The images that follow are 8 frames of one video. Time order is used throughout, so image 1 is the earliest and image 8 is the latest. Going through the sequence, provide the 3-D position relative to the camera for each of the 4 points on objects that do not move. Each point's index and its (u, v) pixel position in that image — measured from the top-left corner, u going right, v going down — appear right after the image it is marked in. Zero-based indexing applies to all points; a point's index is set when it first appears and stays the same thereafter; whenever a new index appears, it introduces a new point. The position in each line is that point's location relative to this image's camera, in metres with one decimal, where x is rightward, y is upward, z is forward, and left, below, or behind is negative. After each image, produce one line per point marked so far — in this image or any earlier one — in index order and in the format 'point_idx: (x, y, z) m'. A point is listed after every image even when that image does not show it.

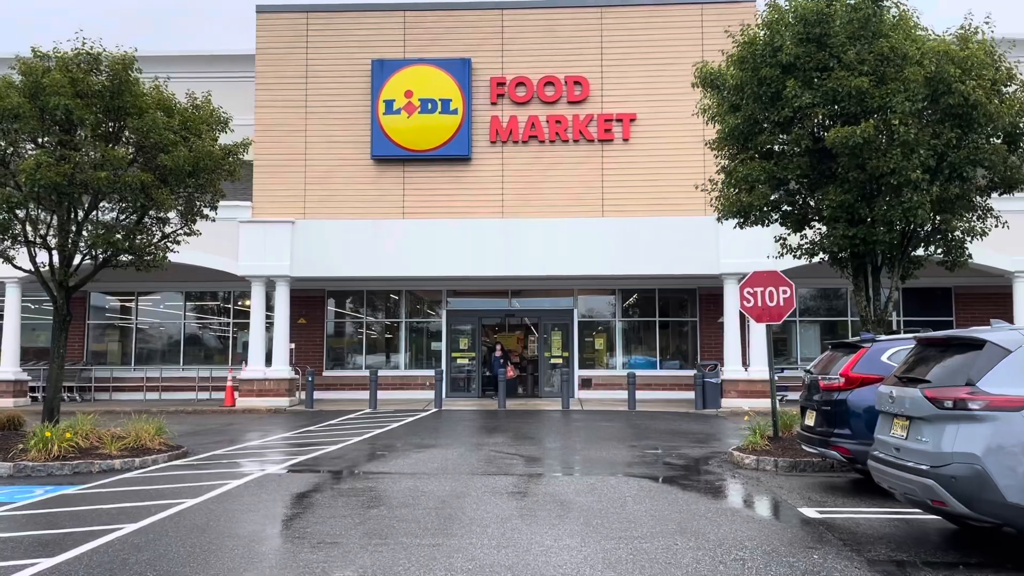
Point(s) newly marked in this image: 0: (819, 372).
0: (+3.2, -0.9, +8.6) m
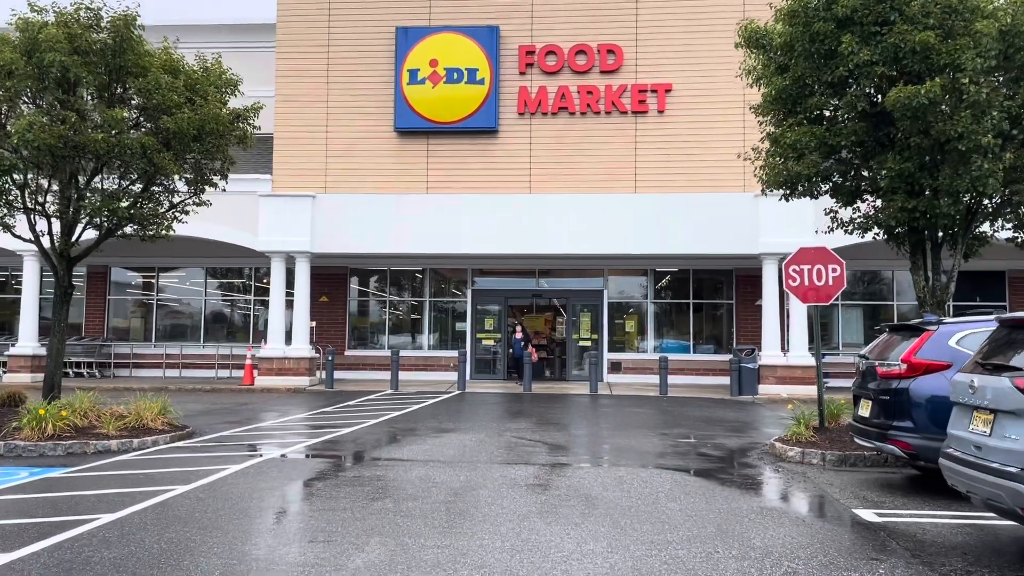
0: (+3.4, -0.7, +7.8) m
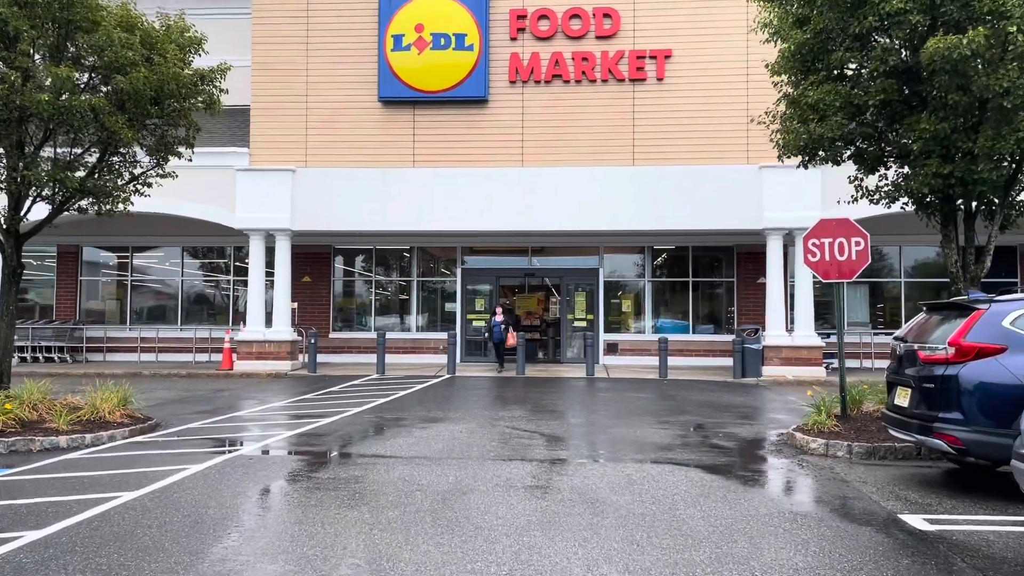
0: (+3.4, -0.4, +6.9) m
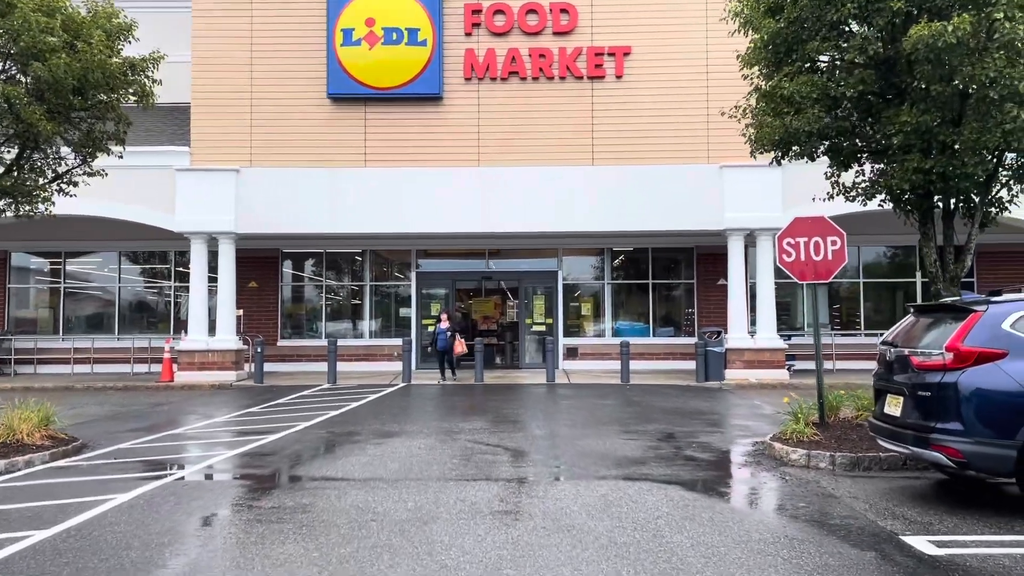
0: (+3.1, -0.4, +6.5) m
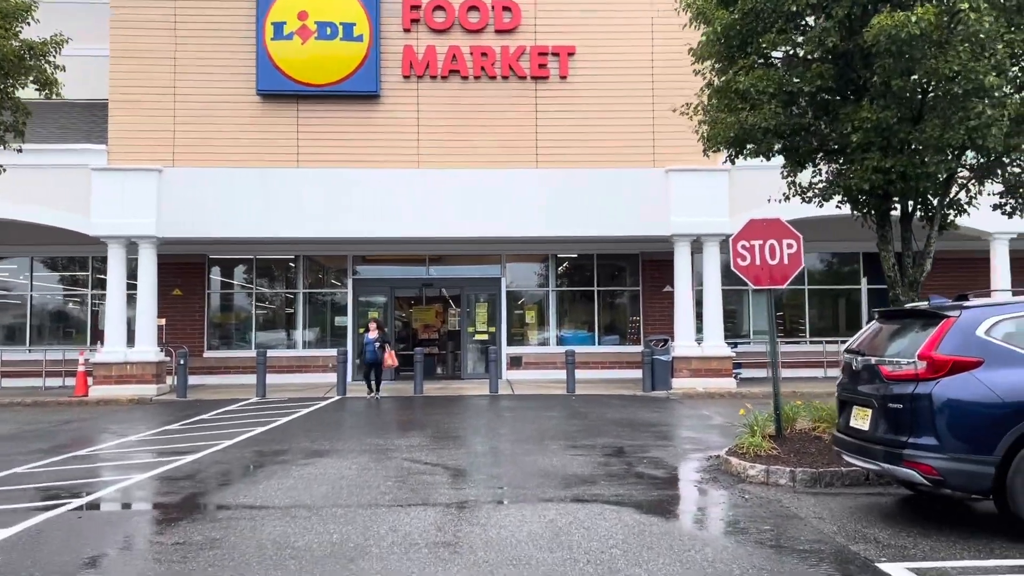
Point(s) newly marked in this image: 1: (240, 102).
0: (+2.6, -0.5, +6.1) m
1: (-5.3, +3.6, +16.1) m
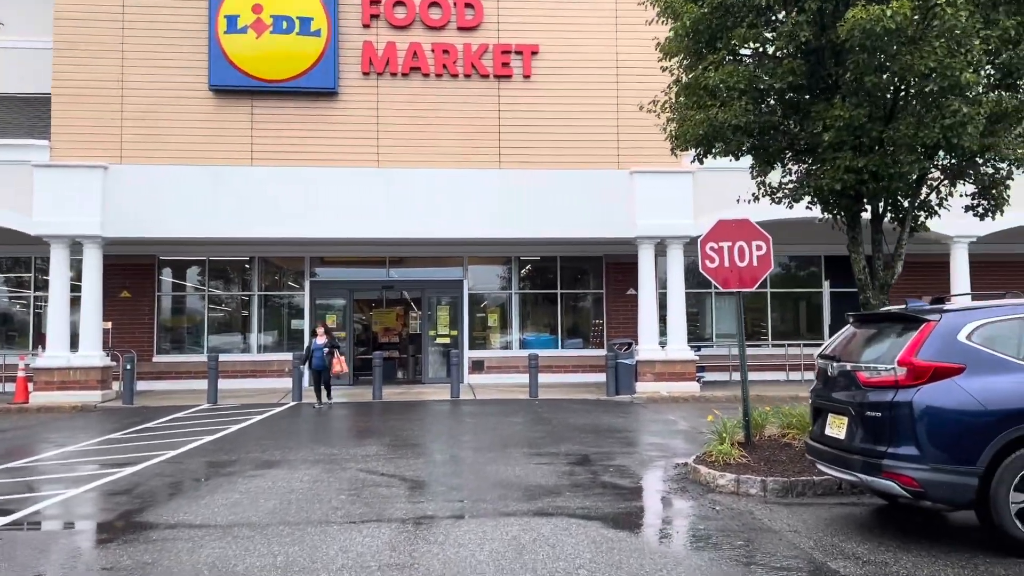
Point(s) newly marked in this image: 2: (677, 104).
0: (+2.4, -0.5, +5.8) m
1: (-6.0, +3.6, +15.5) m
2: (+1.7, +1.9, +8.4) m
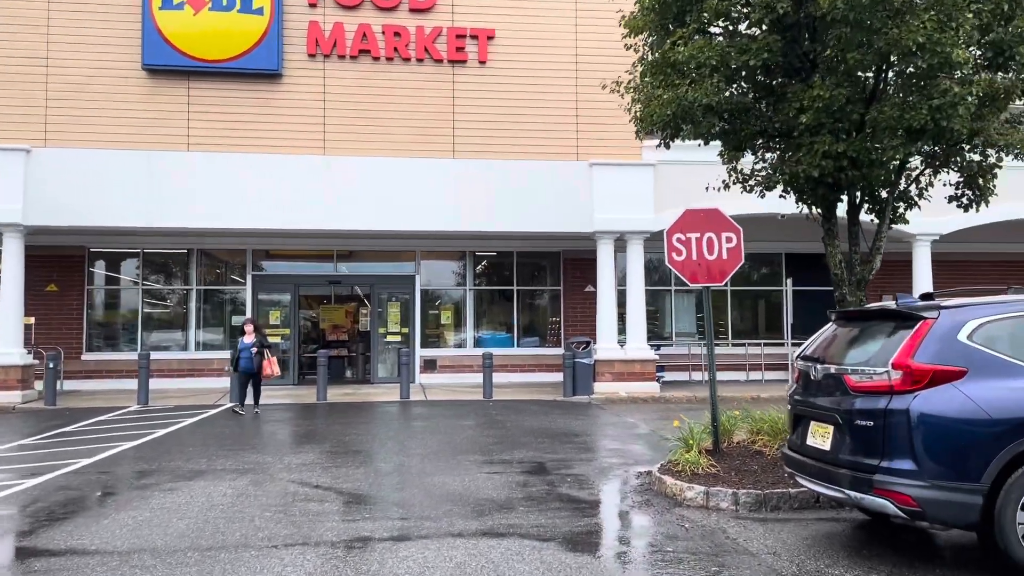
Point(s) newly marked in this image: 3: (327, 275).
0: (+2.0, -0.5, +5.3) m
1: (-6.8, +3.7, +14.4) m
2: (+1.2, +1.9, +7.8) m
3: (-3.9, +0.3, +17.1) m
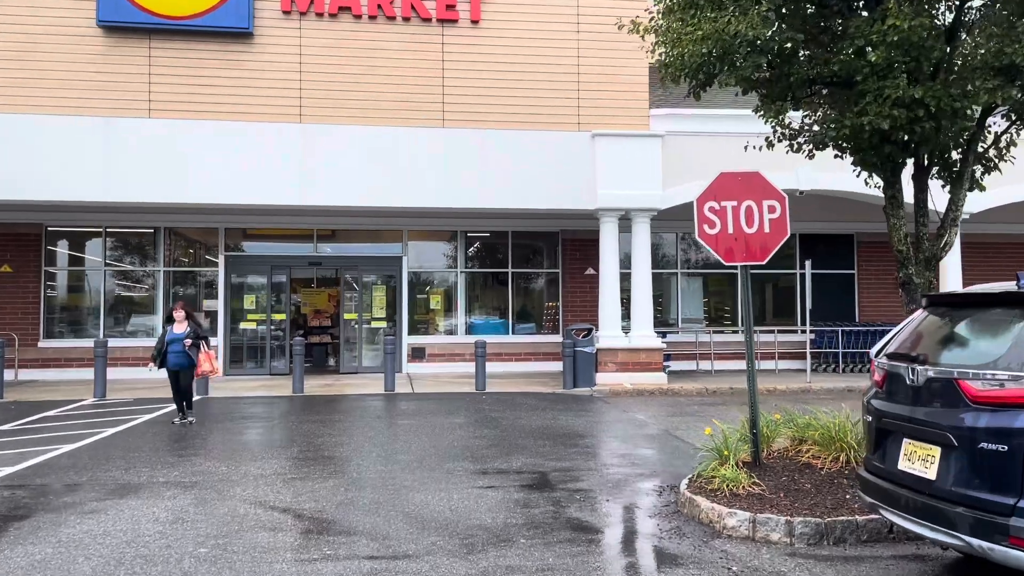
0: (+2.0, -0.3, +4.0) m
1: (-6.9, +4.0, +13.0) m
2: (+1.2, +2.1, +6.5) m
3: (-4.0, +0.6, +15.7) m
